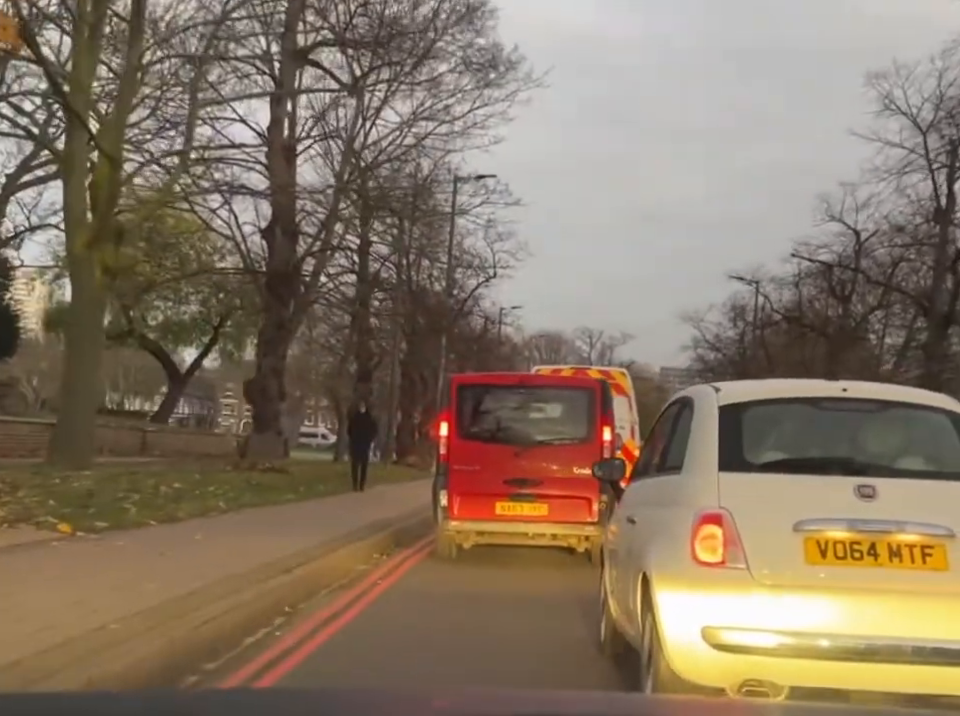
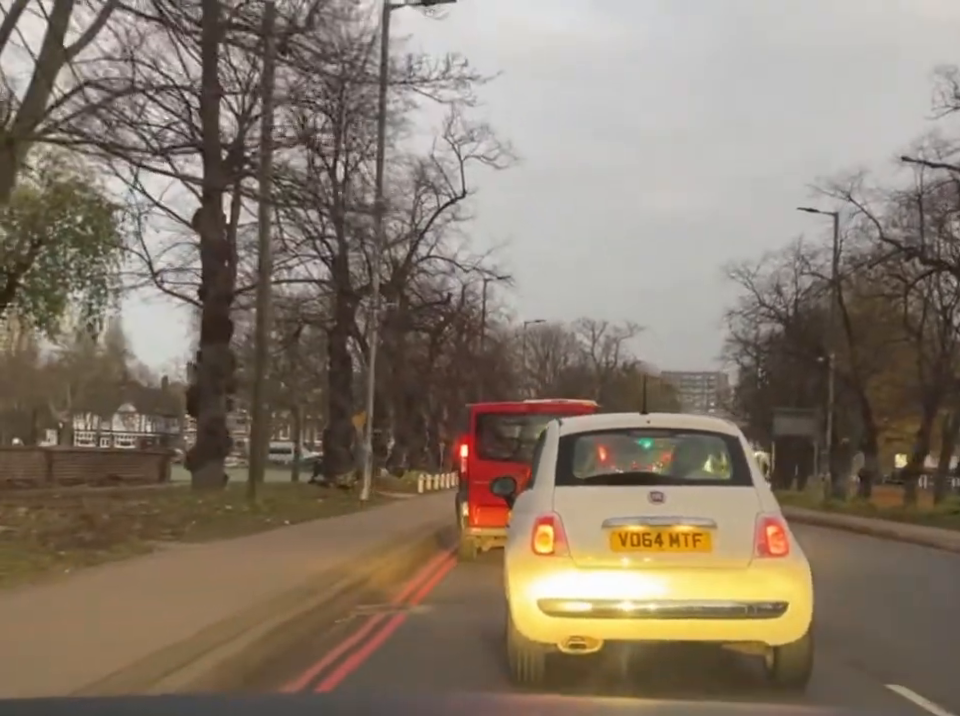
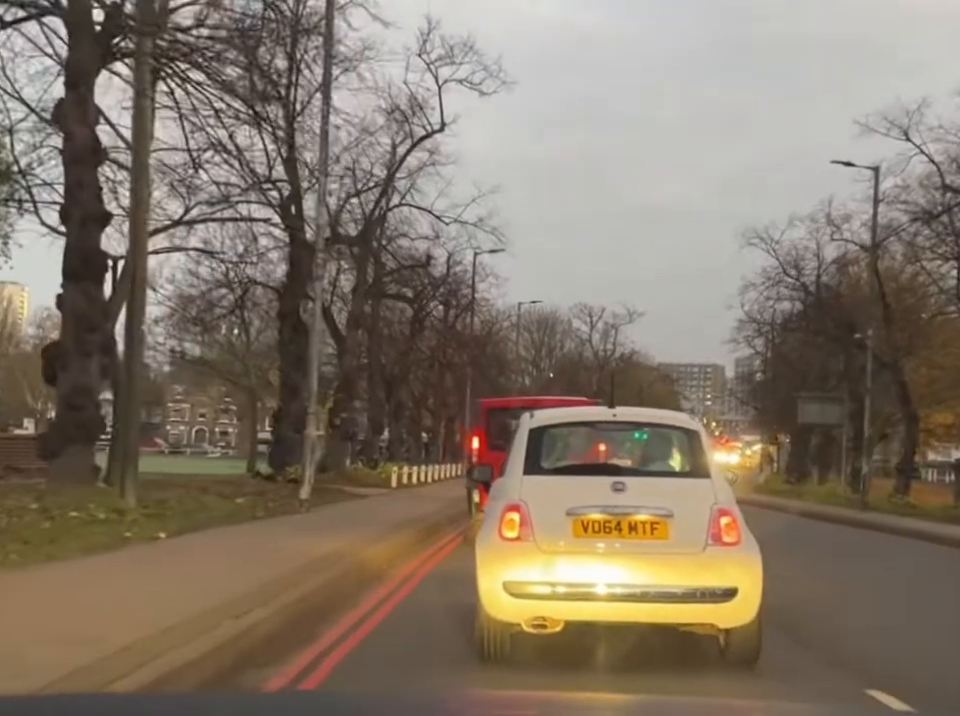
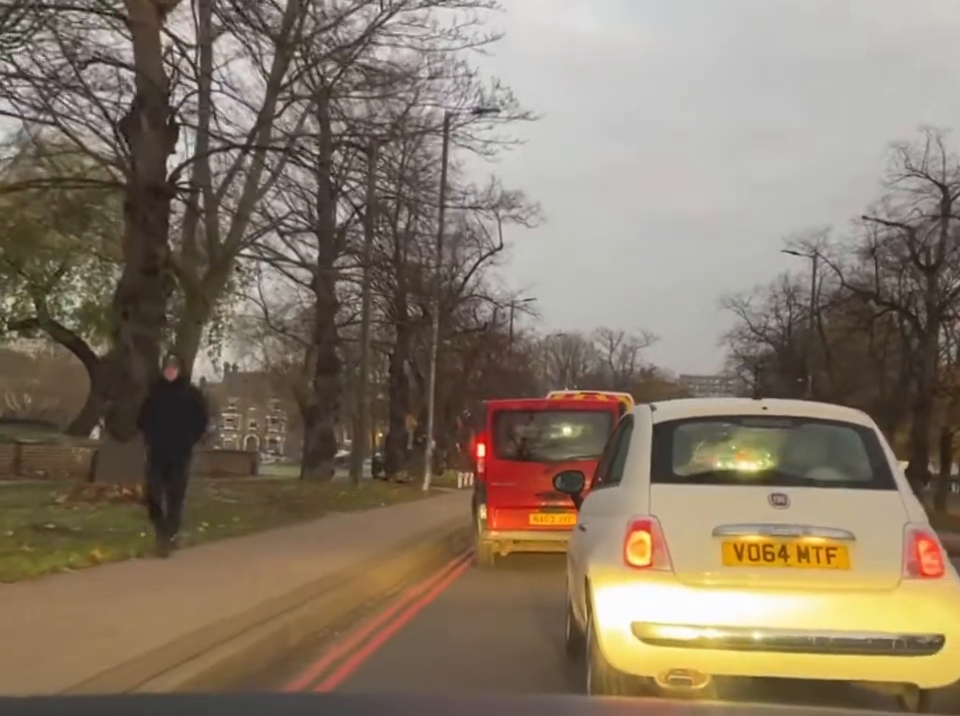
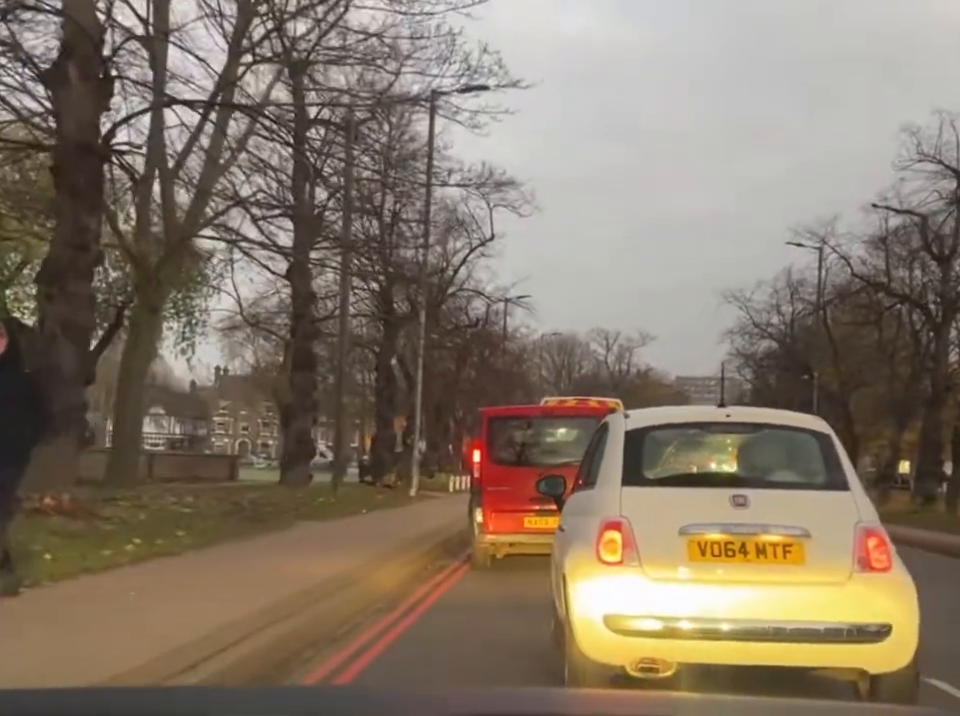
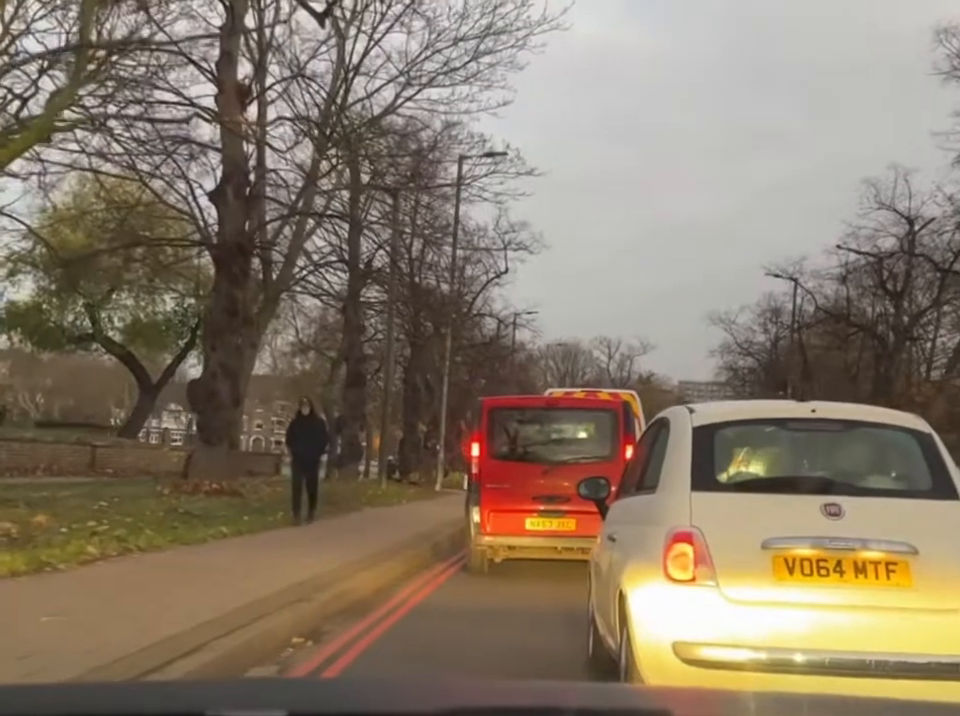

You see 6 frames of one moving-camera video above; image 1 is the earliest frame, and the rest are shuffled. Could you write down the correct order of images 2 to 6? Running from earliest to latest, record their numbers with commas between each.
6, 4, 5, 2, 3
